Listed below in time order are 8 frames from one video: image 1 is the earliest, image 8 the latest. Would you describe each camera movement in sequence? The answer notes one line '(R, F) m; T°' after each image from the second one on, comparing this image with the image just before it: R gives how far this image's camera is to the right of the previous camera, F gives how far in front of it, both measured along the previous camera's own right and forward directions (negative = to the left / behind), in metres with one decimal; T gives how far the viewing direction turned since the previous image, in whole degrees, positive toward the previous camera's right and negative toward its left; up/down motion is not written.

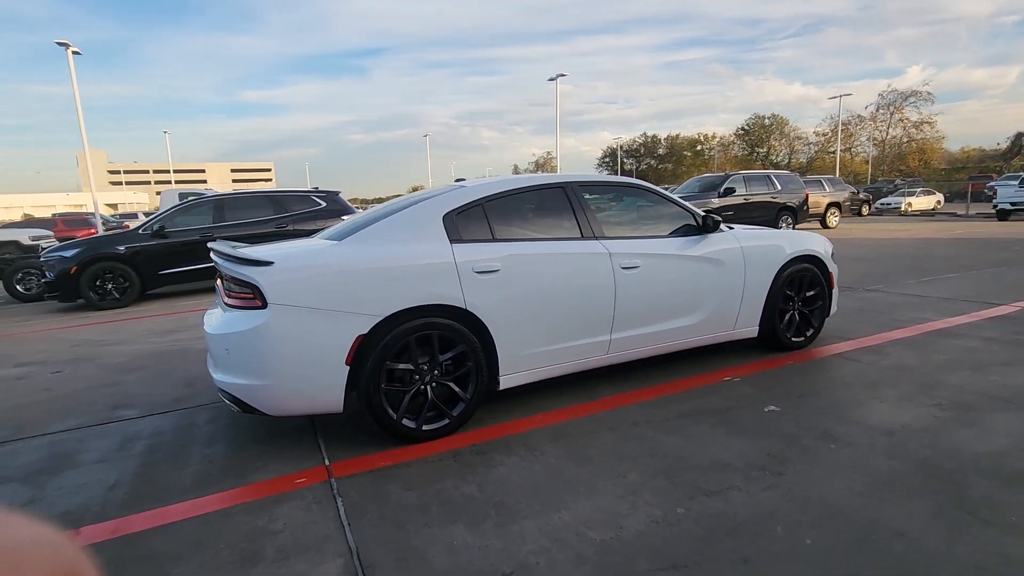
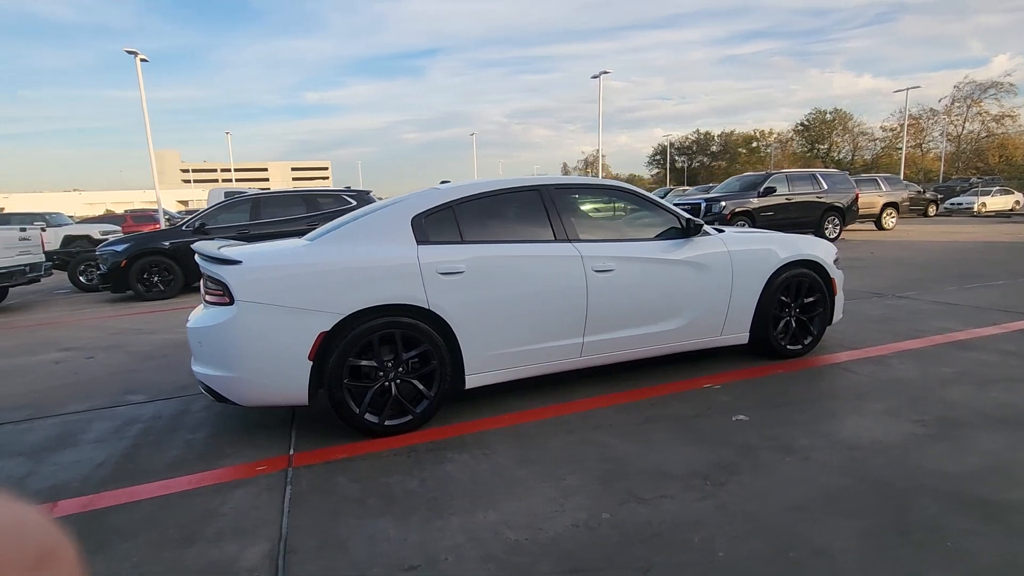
(+0.6, 0.0) m; -5°
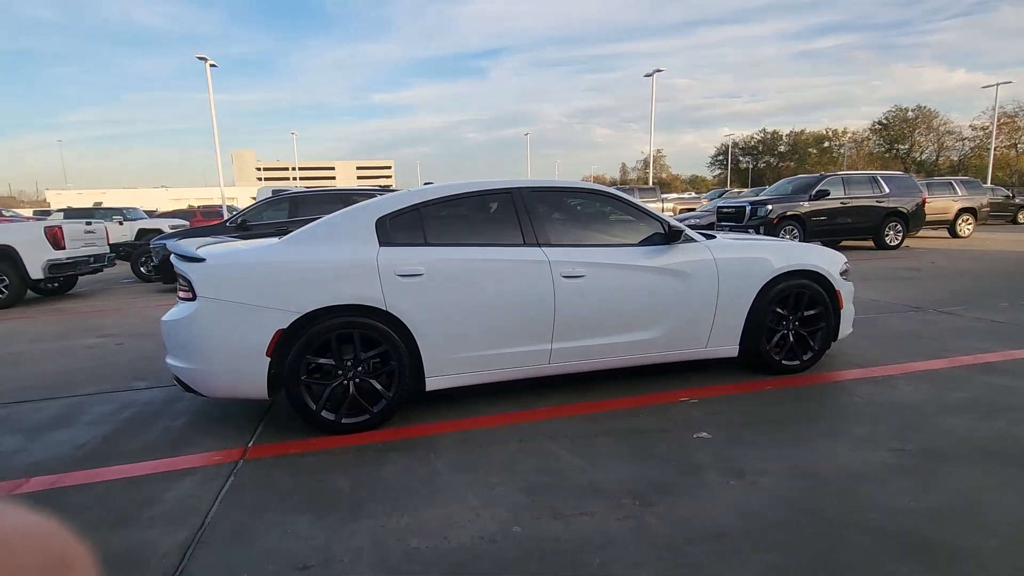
(+0.7, +0.1) m; -6°
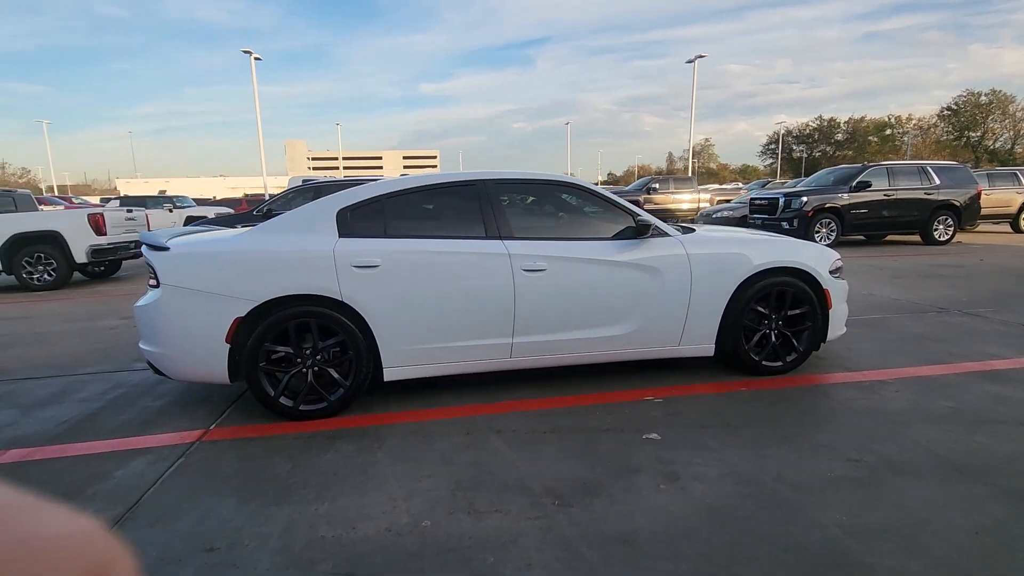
(+0.6, +0.1) m; -5°
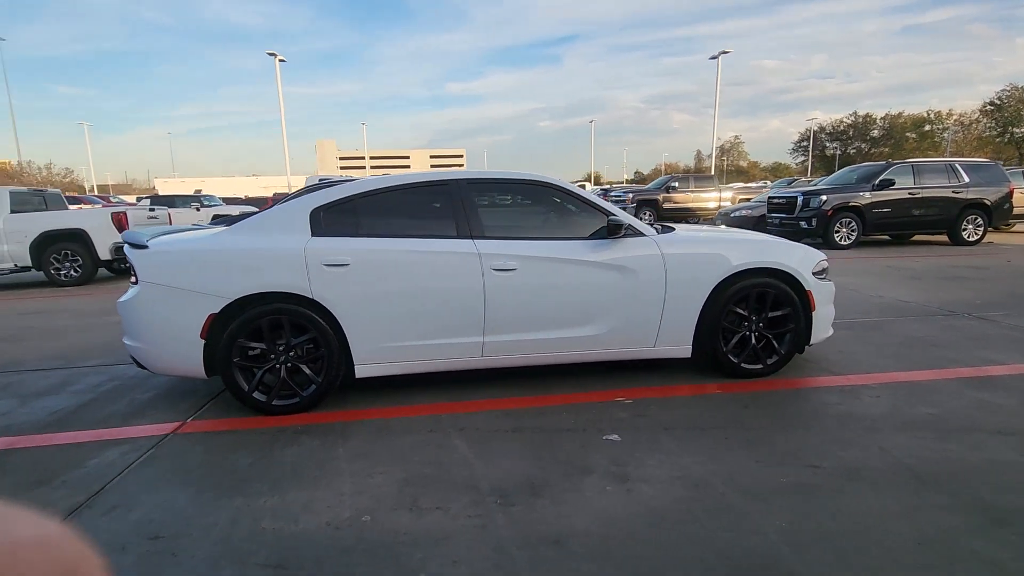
(+0.4, 0.0) m; -3°
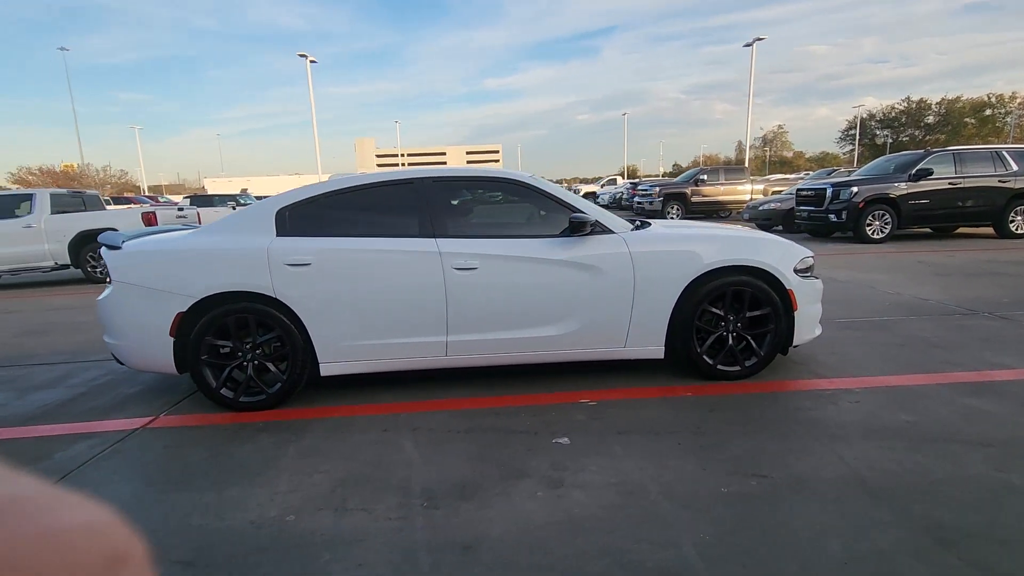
(+0.5, +0.1) m; -4°
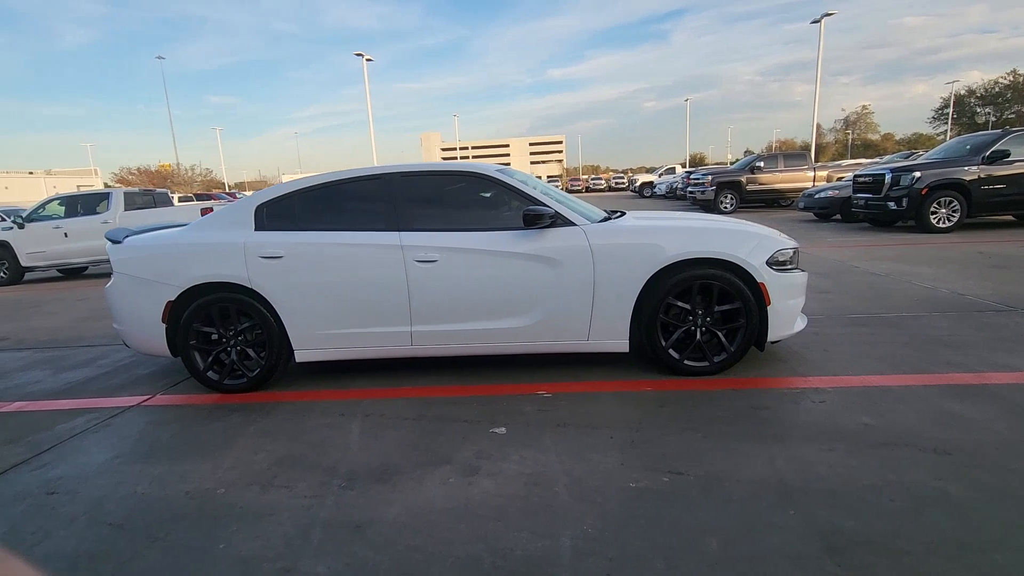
(+0.8, 0.0) m; -7°
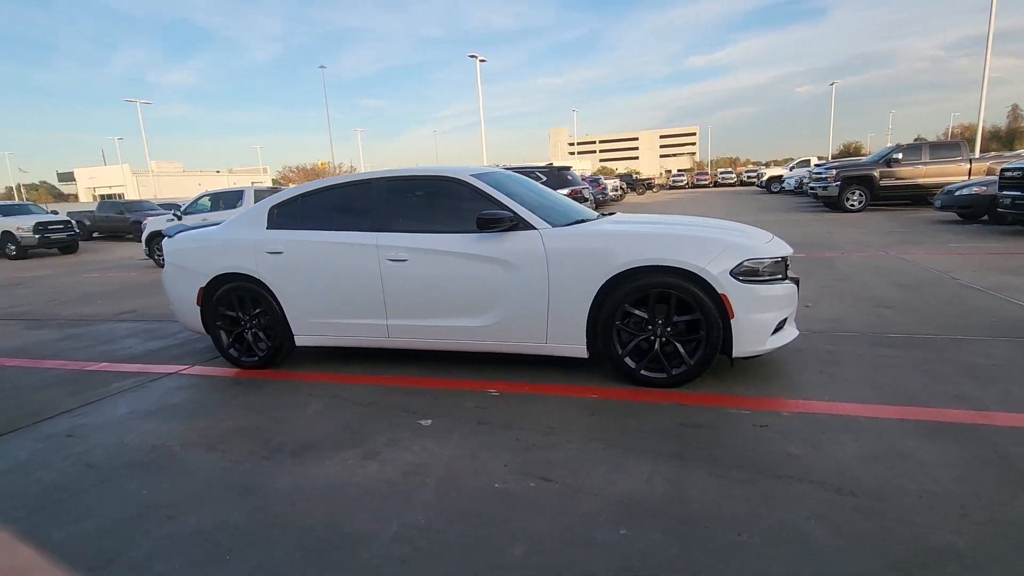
(+1.2, 0.0) m; -13°
